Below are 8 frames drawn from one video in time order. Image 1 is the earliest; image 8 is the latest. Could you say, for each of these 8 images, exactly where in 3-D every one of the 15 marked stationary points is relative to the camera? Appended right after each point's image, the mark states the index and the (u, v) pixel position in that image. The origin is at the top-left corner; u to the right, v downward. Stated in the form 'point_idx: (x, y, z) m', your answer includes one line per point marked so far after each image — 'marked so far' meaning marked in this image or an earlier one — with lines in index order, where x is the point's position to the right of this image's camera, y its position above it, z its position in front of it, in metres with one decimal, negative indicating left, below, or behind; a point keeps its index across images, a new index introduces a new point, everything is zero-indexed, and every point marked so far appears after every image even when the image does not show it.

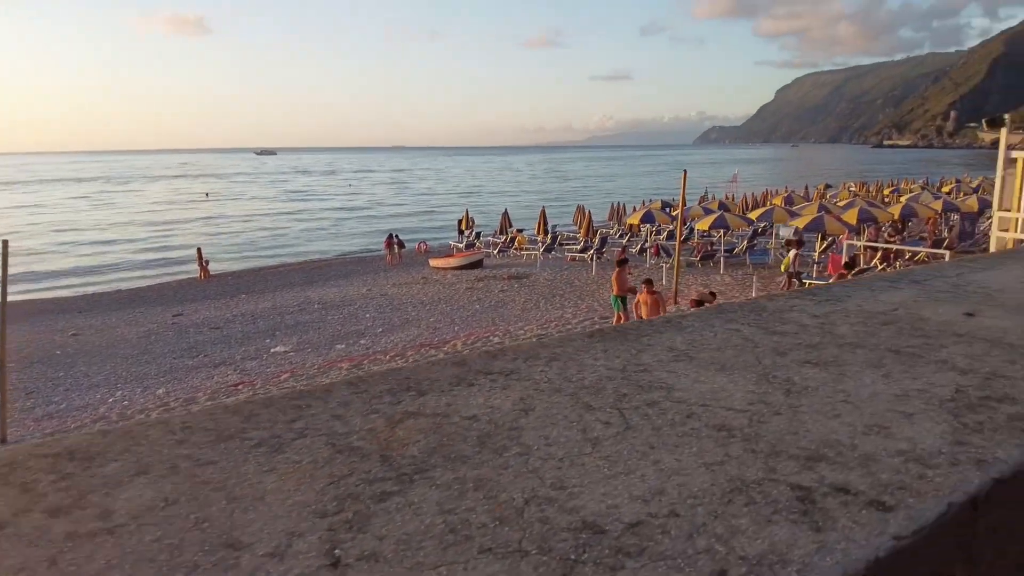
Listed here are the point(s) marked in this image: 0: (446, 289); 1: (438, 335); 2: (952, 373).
0: (-1.5, 0.0, +18.7) m
1: (-1.2, -0.8, +13.5) m
2: (+0.7, -0.2, +1.4) m
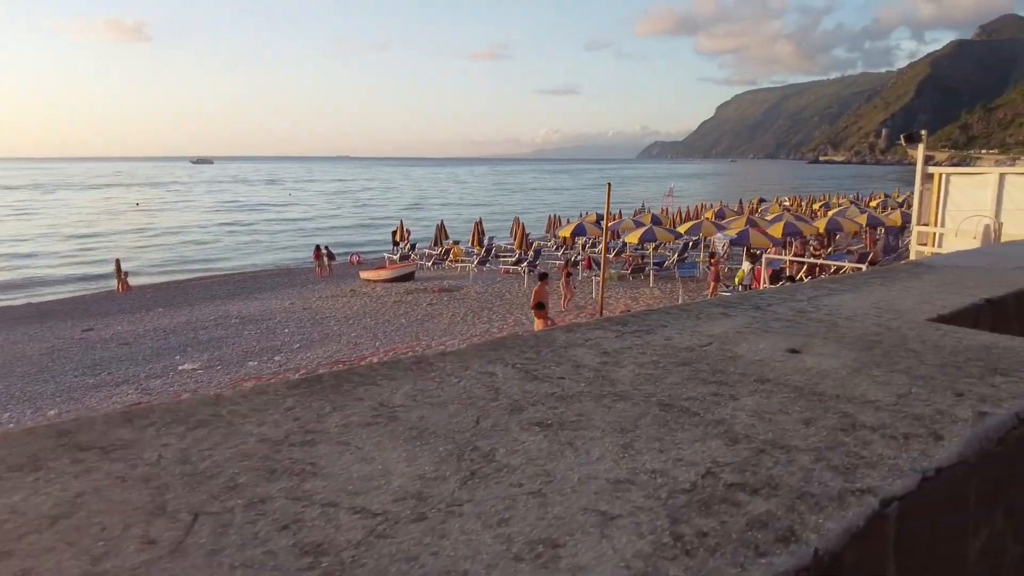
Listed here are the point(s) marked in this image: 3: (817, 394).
0: (-3.1, -0.3, +18.2) m
1: (-2.5, -1.0, +13.0) m
2: (+0.2, -0.2, +1.0) m
3: (+0.5, -0.2, +1.2) m
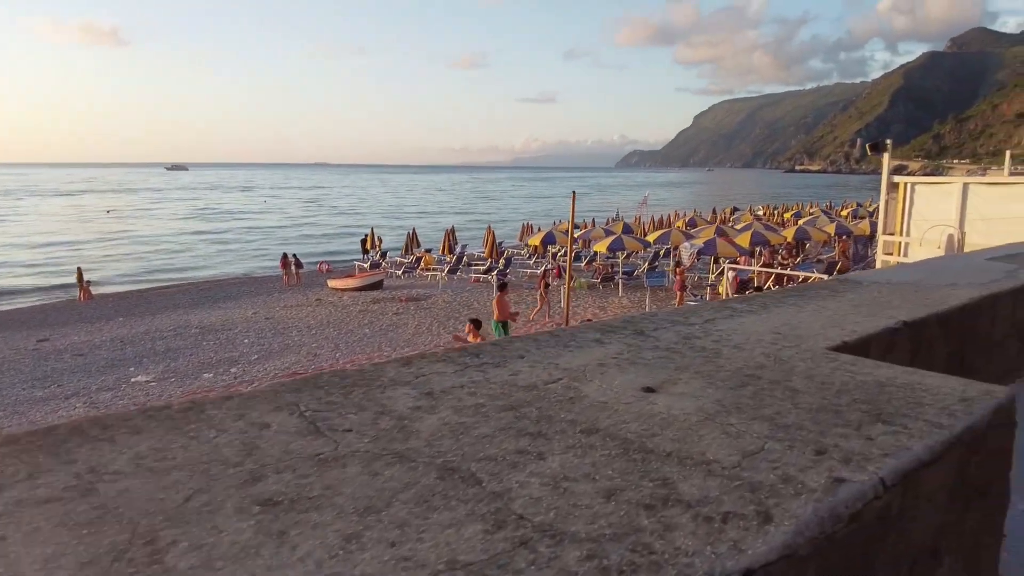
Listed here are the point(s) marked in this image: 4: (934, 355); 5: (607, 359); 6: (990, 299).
0: (-3.8, -0.5, +17.8) m
1: (-3.1, -1.2, +12.7) m
2: (-0.1, -0.2, +0.8) m
3: (+0.2, -0.2, +1.0) m
4: (+1.1, -0.2, +2.1) m
5: (+0.2, -0.1, +1.5) m
6: (+1.4, 0.0, +2.4) m
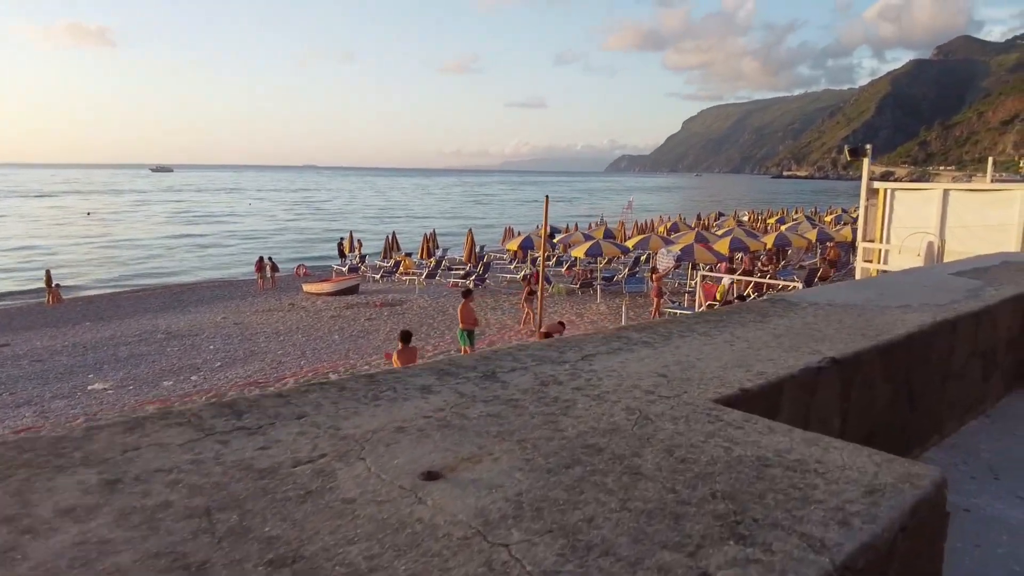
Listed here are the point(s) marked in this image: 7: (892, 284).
0: (-4.3, -0.6, +17.4) m
1: (-3.6, -1.3, +12.3) m
2: (-0.4, -0.3, +0.4) m
3: (-0.1, -0.3, +0.6) m
4: (+0.8, -0.2, +1.7) m
5: (-0.1, -0.2, +1.2) m
6: (+1.1, -0.1, +2.0) m
7: (+1.2, 0.0, +2.6) m
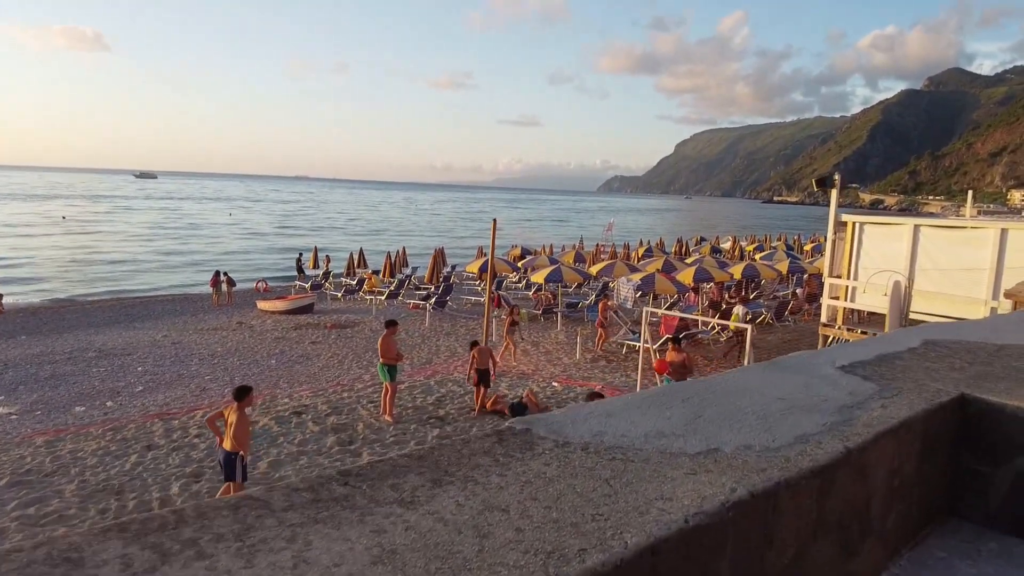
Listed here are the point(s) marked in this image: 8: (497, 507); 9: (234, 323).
0: (-5.3, -1.0, +16.5) m
1: (-4.4, -1.6, +11.4) m
2: (-1.1, -0.4, -0.4) m
3: (-0.8, -0.4, -0.2) m
4: (0.0, -0.4, +0.9) m
5: (-0.8, -0.4, +0.3) m
6: (+0.4, -0.3, +1.2) m
7: (+0.5, -0.2, +1.8) m
8: (0.0, -0.3, +1.1) m
9: (-6.4, -0.8, +18.7) m
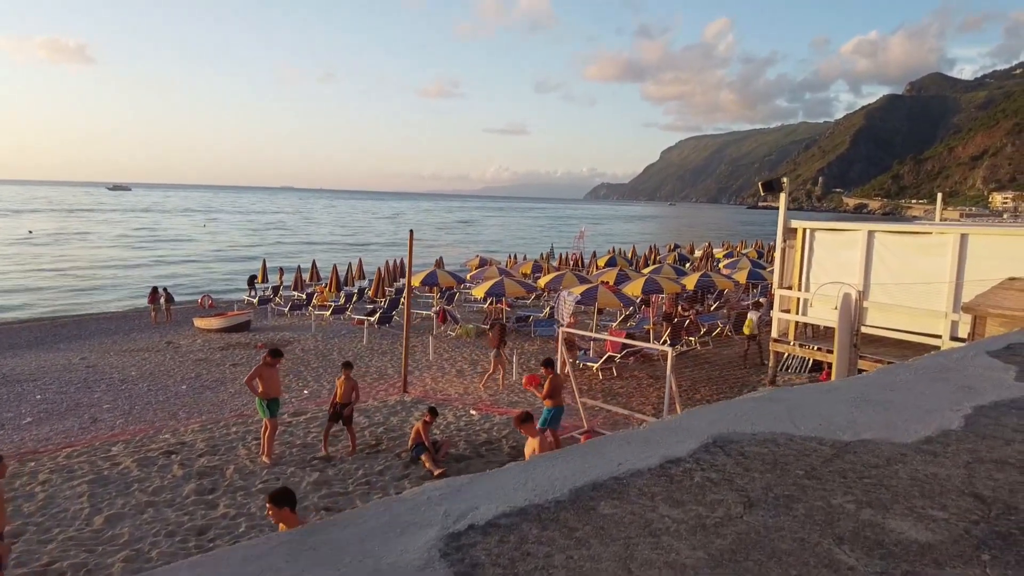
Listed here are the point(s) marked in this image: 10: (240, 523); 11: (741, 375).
0: (-6.4, -1.4, +15.4) m
1: (-5.5, -1.8, +10.2) m
2: (-1.9, -0.5, -1.5) m
3: (-1.7, -0.5, -1.3) m
4: (-0.9, -0.5, -0.2) m
5: (-1.7, -0.5, -0.7) m
6: (-0.5, -0.4, +0.2) m
7: (-0.4, -0.3, +0.7) m
8: (-0.9, -0.4, 0.0) m
9: (-7.5, -1.2, +17.5) m
10: (-2.2, -1.9, +6.4) m
11: (+3.5, -1.3, +12.4) m
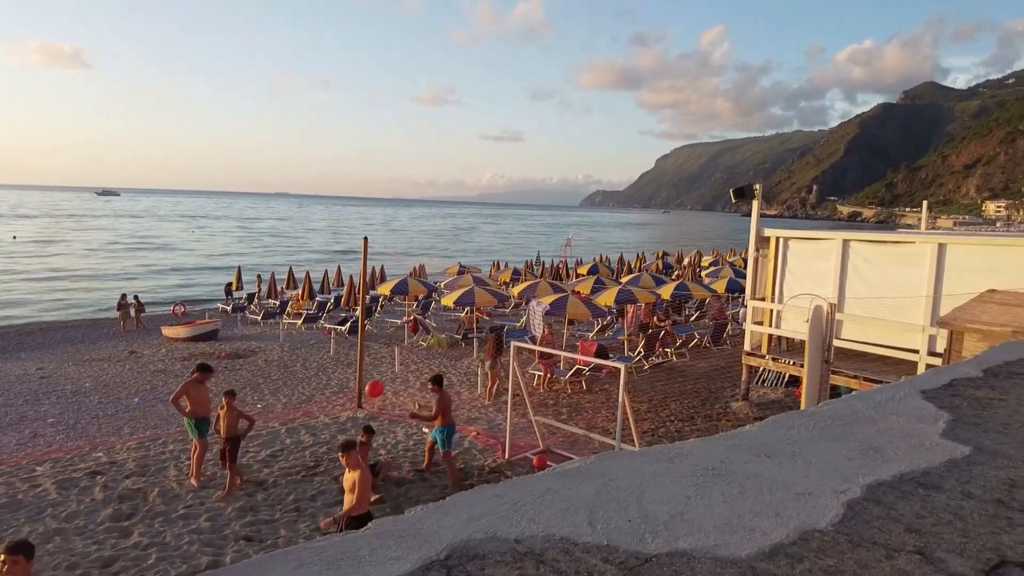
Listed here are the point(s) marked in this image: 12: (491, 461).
0: (-6.9, -1.5, +14.8) m
1: (-6.0, -1.9, +9.7) m
2: (-2.4, -0.6, -2.0) m
3: (-2.2, -0.5, -1.8) m
4: (-1.3, -0.6, -0.7) m
5: (-2.2, -0.5, -1.2) m
6: (-1.0, -0.5, -0.3) m
7: (-0.9, -0.4, +0.3) m
8: (-1.4, -0.4, -0.5) m
9: (-8.1, -1.3, +17.0) m
10: (-2.6, -1.9, +5.9) m
11: (+3.0, -1.5, +11.9) m
12: (-0.2, -1.7, +7.8) m
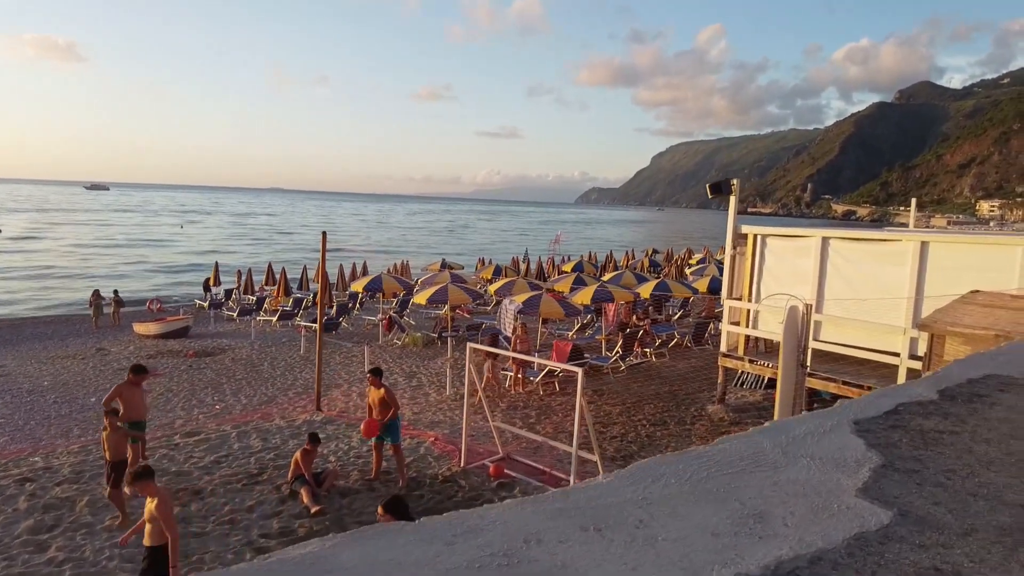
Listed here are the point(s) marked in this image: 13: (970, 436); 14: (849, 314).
0: (-7.4, -1.4, +14.4) m
1: (-6.4, -1.9, +9.3) m
2: (-2.7, -0.6, -2.5) m
3: (-2.5, -0.6, -2.2) m
4: (-1.6, -0.6, -1.1) m
5: (-2.5, -0.5, -1.7) m
6: (-1.3, -0.5, -0.7) m
7: (-1.2, -0.4, -0.2) m
8: (-1.7, -0.5, -0.9) m
9: (-8.5, -1.2, +16.5) m
10: (-3.0, -1.9, +5.5) m
11: (+2.6, -1.4, +11.5) m
12: (-0.6, -1.6, +7.4) m
13: (+1.5, -0.5, +2.6) m
14: (+3.6, -0.3, +8.6) m
